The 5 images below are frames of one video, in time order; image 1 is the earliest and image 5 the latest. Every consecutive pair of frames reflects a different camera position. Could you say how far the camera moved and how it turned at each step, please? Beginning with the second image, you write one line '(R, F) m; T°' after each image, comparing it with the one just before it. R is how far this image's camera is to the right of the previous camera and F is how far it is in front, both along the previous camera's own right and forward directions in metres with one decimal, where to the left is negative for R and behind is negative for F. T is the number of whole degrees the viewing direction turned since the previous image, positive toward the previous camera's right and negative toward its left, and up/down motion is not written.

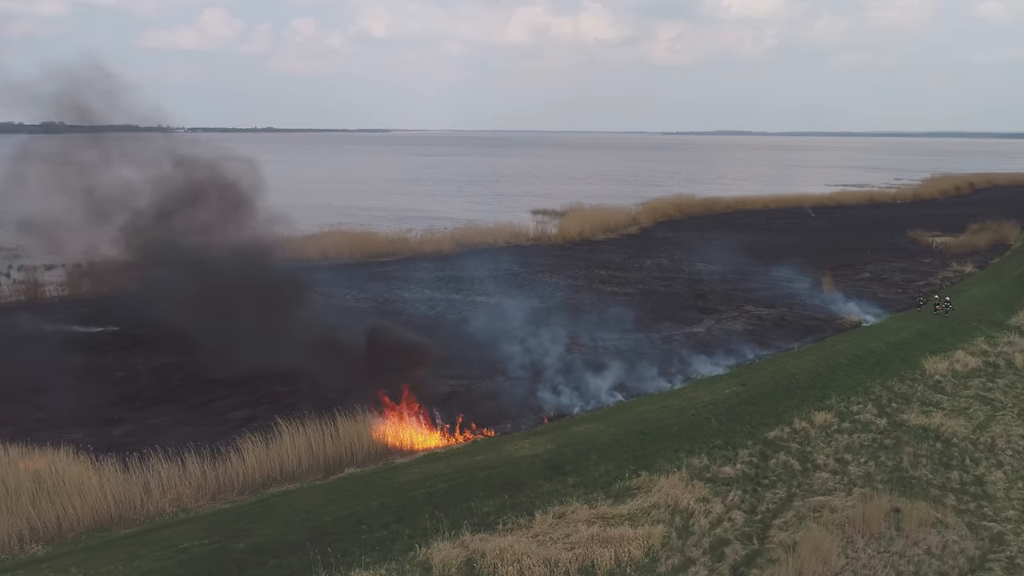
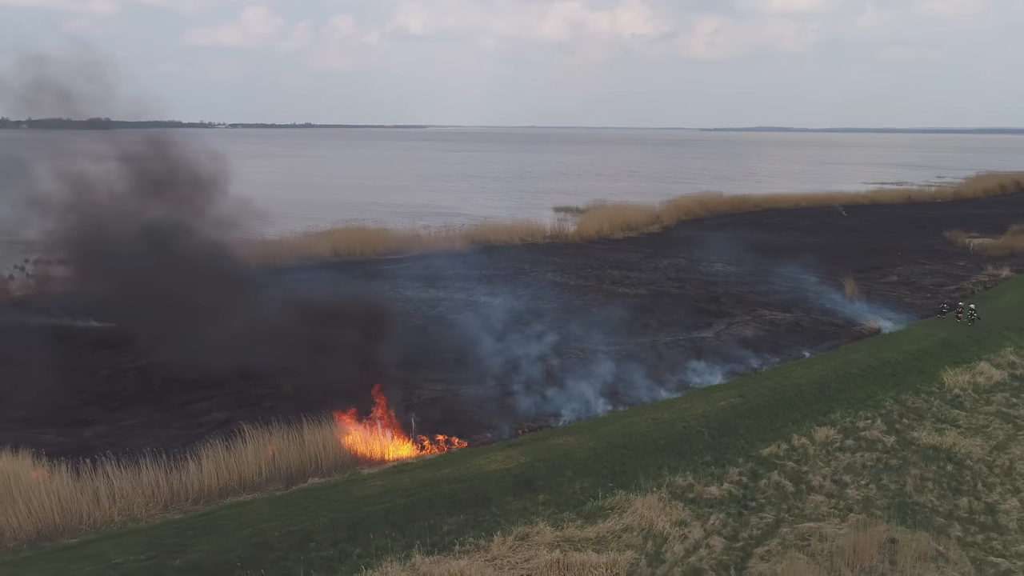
(+0.8, +0.6) m; -3°
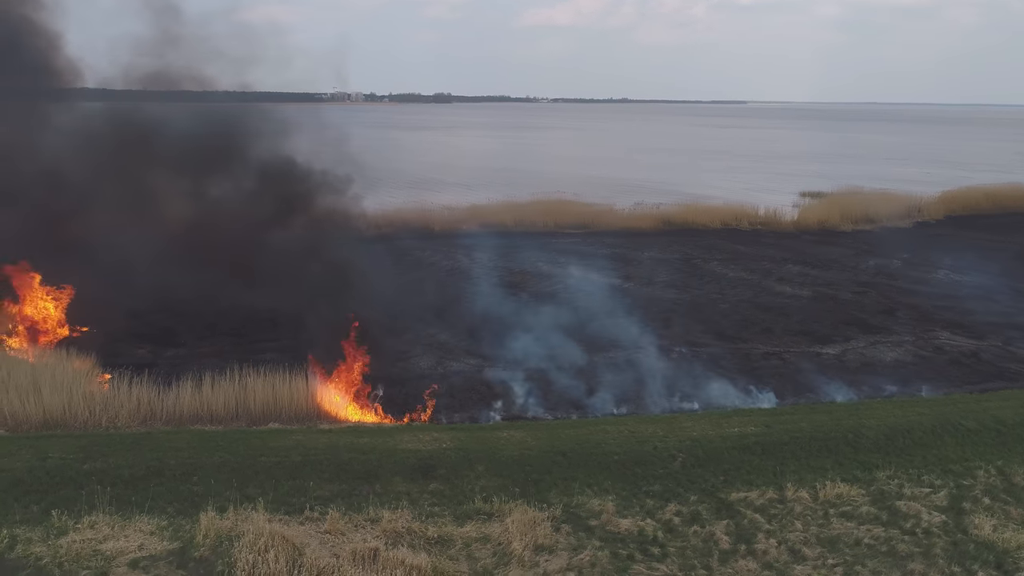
(+4.5, +1.6) m; -24°
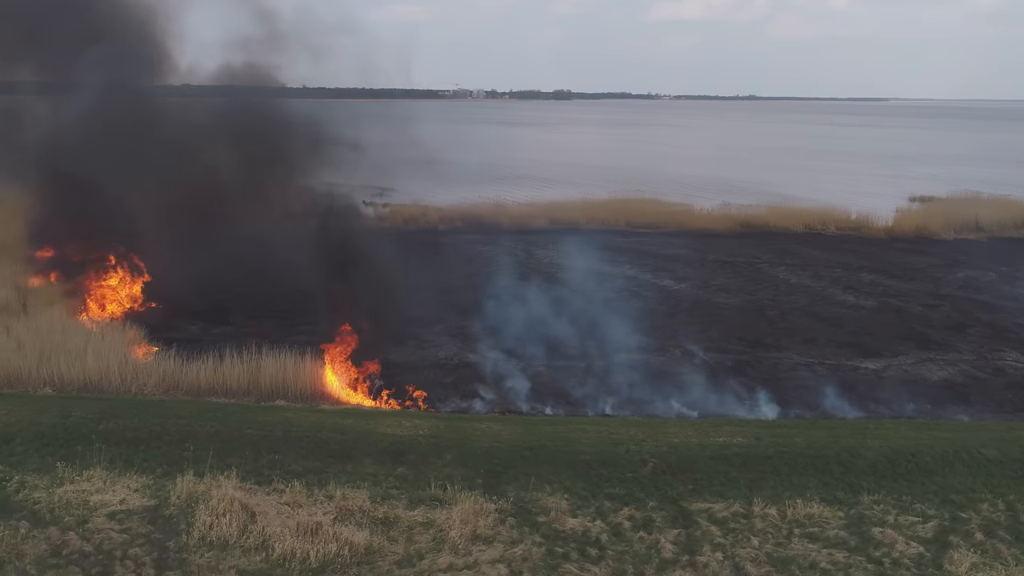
(+1.8, 0.0) m; -9°
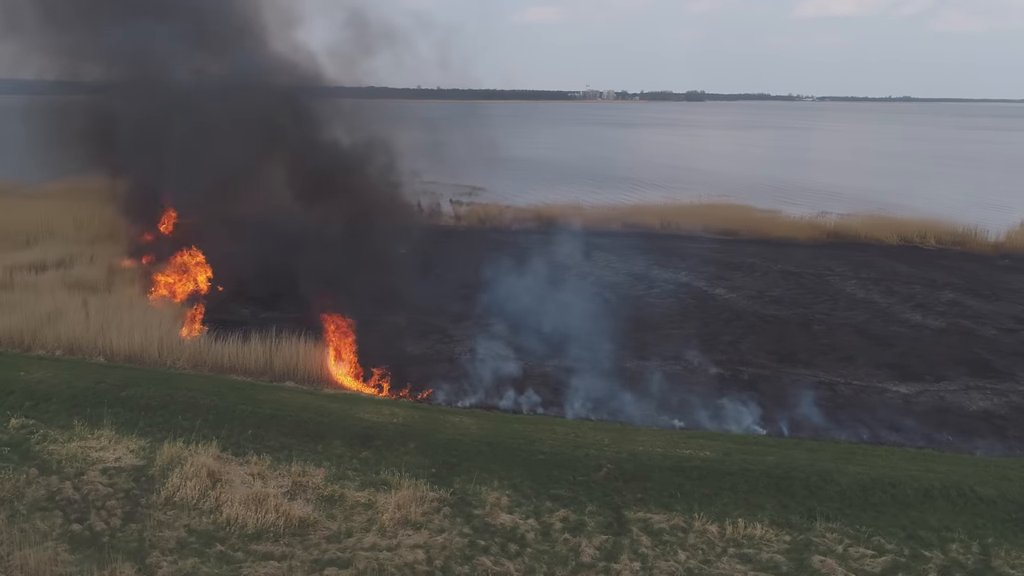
(+2.0, 0.0) m; -10°
